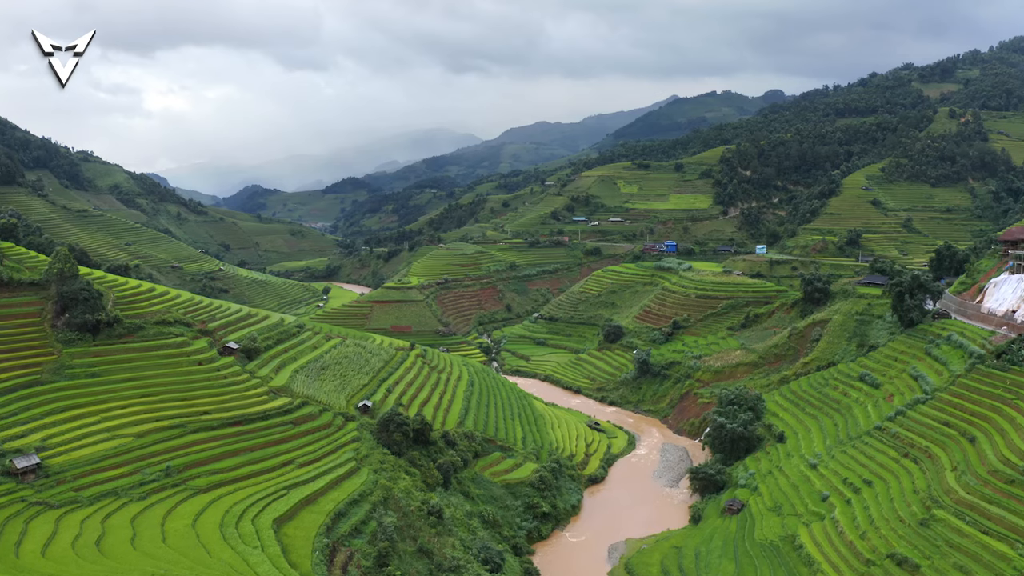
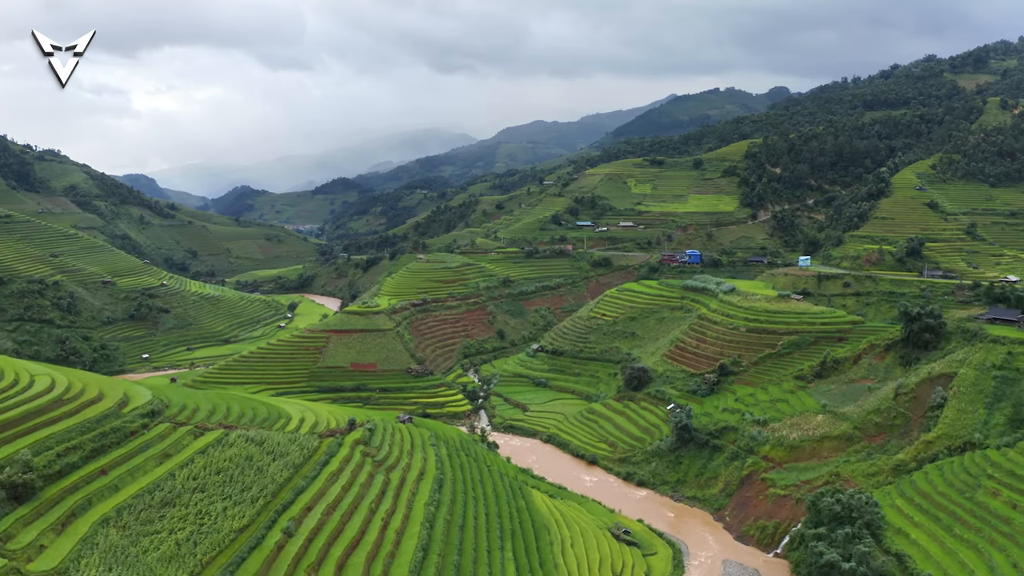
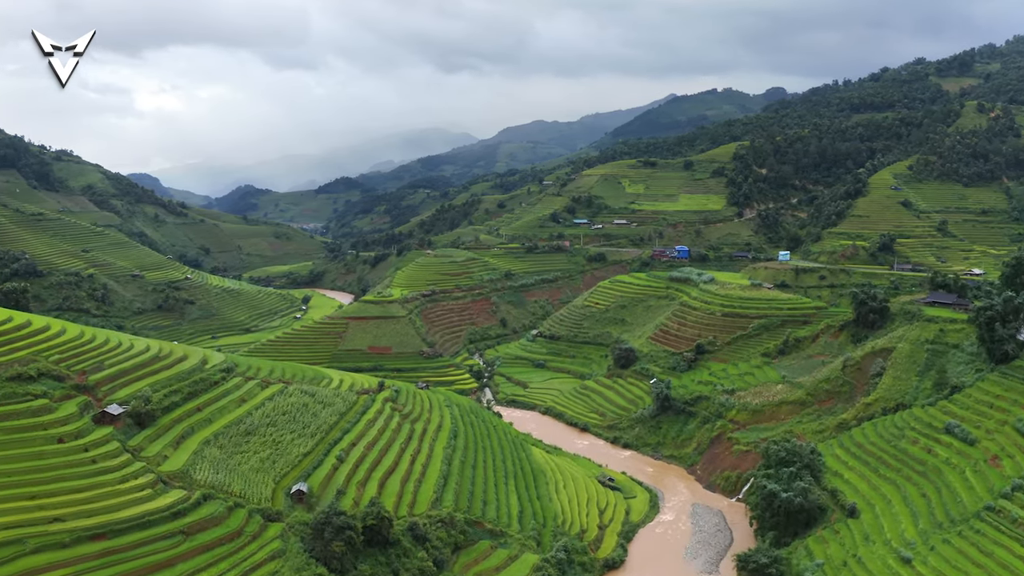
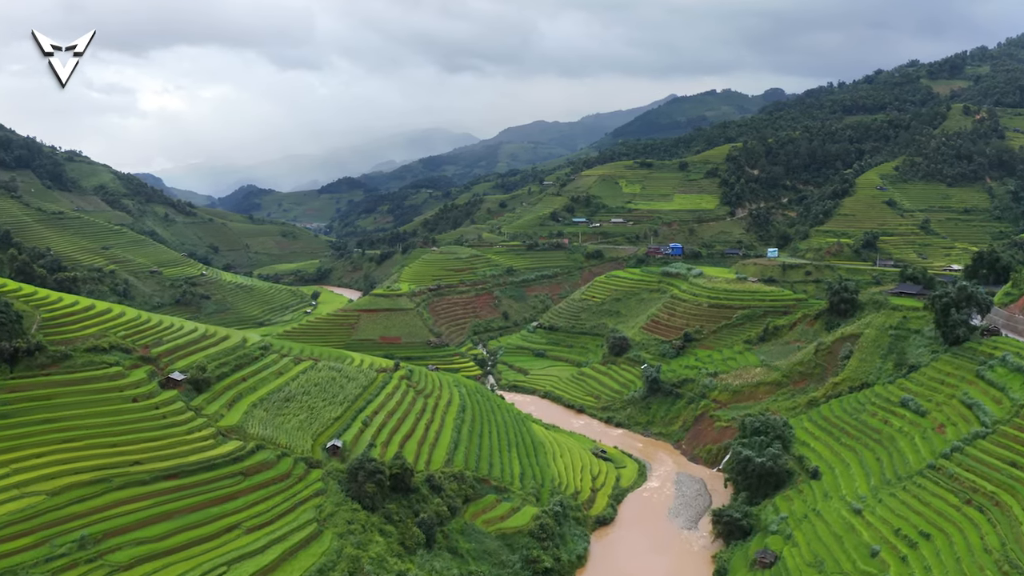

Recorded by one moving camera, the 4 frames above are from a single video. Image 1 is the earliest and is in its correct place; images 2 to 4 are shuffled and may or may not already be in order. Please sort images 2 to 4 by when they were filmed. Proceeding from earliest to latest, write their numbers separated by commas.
4, 3, 2
